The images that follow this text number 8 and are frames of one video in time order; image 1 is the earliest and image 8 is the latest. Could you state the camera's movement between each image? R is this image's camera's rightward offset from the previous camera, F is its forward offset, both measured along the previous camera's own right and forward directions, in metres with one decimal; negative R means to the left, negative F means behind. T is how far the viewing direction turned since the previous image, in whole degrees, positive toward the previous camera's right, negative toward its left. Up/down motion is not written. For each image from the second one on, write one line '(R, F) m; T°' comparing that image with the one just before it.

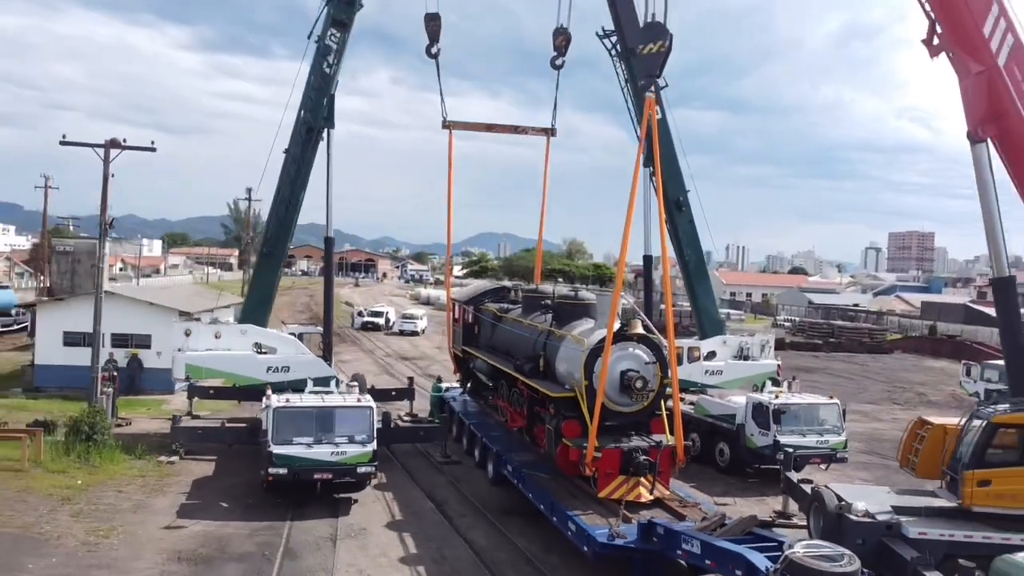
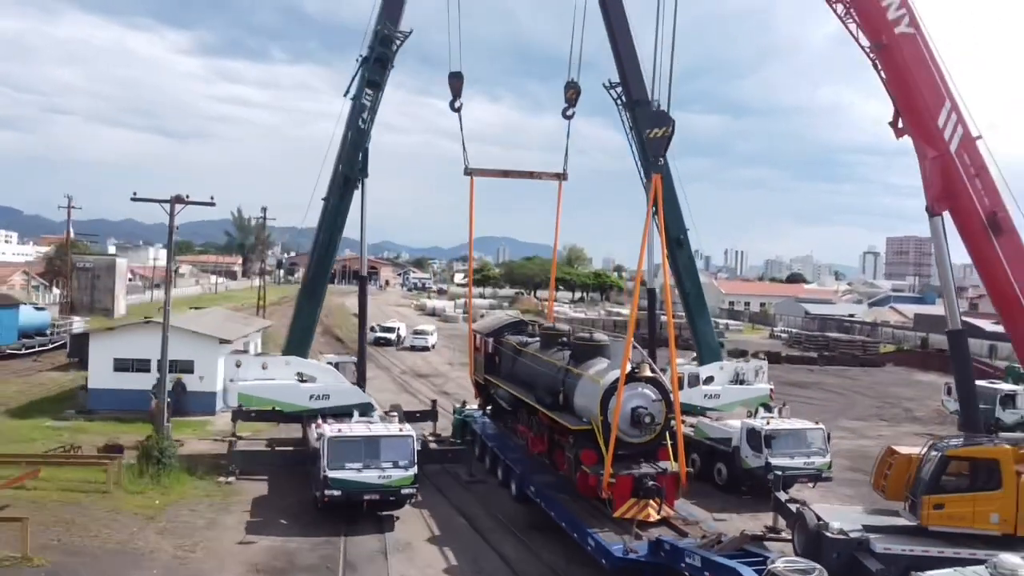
(-0.3, -1.1) m; 0°
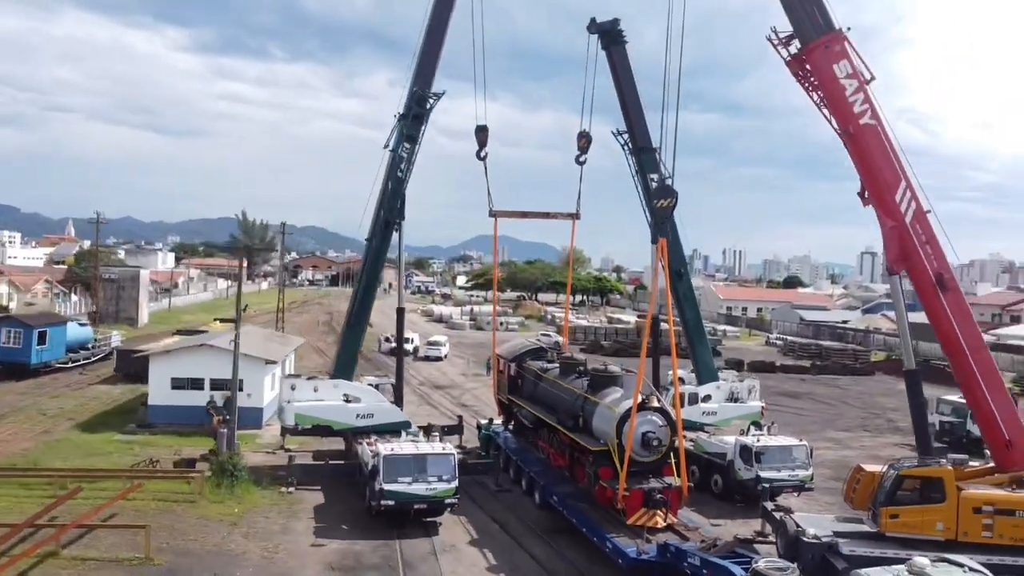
(-0.4, -1.5) m; 0°
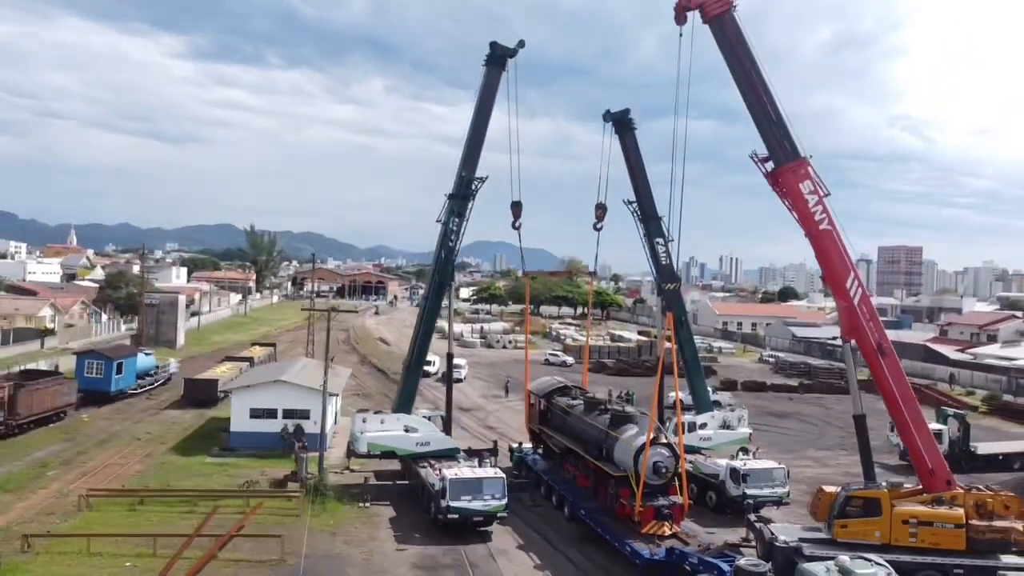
(-0.6, -2.7) m; 0°
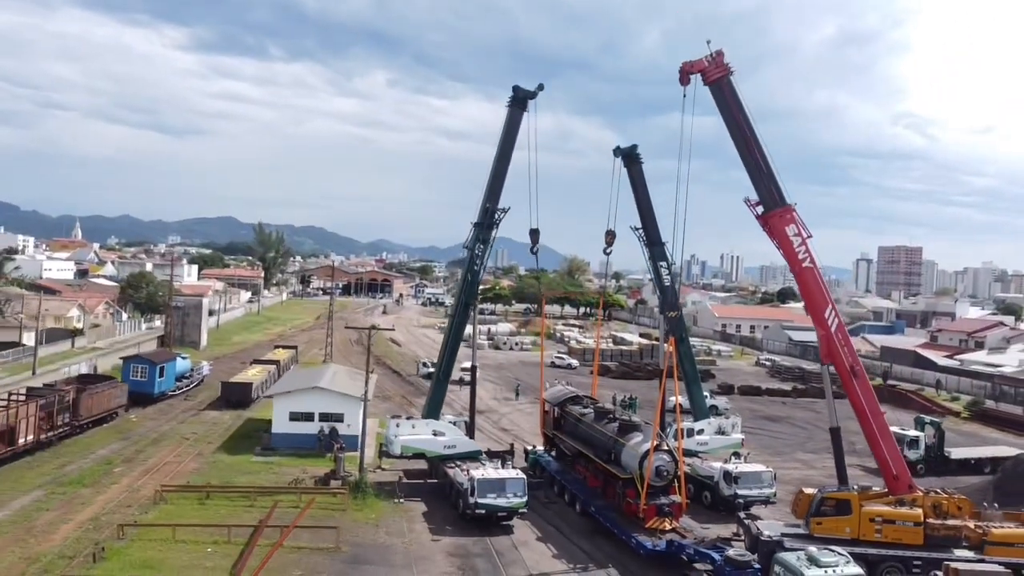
(-0.4, -1.8) m; 0°
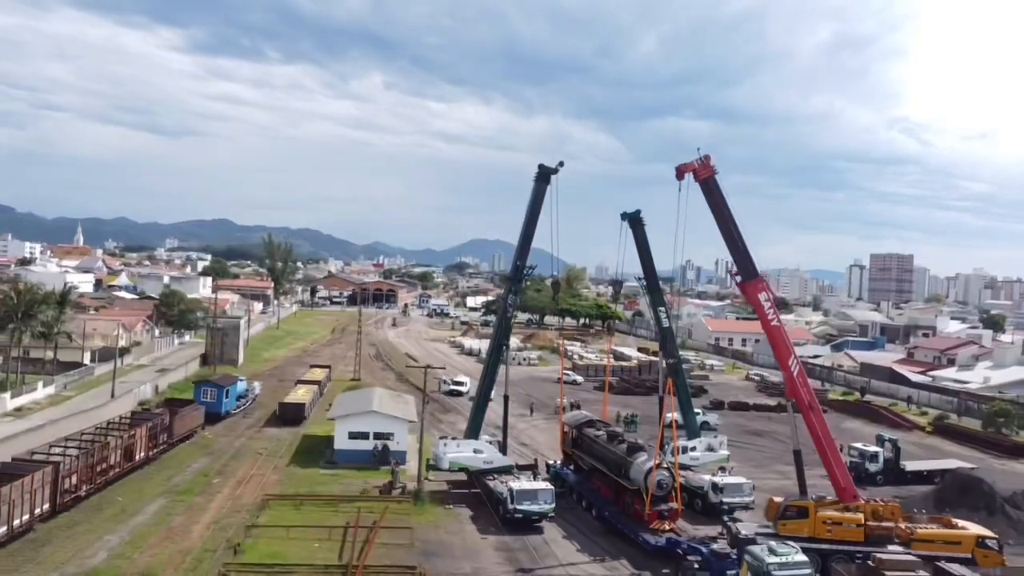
(-0.8, -3.7) m; 0°
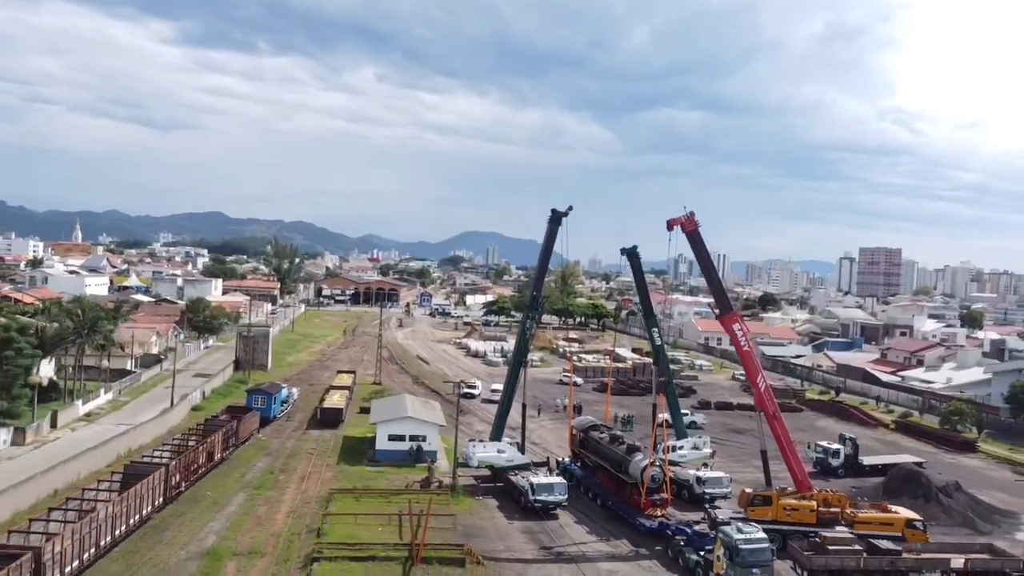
(-0.7, -3.9) m; +1°
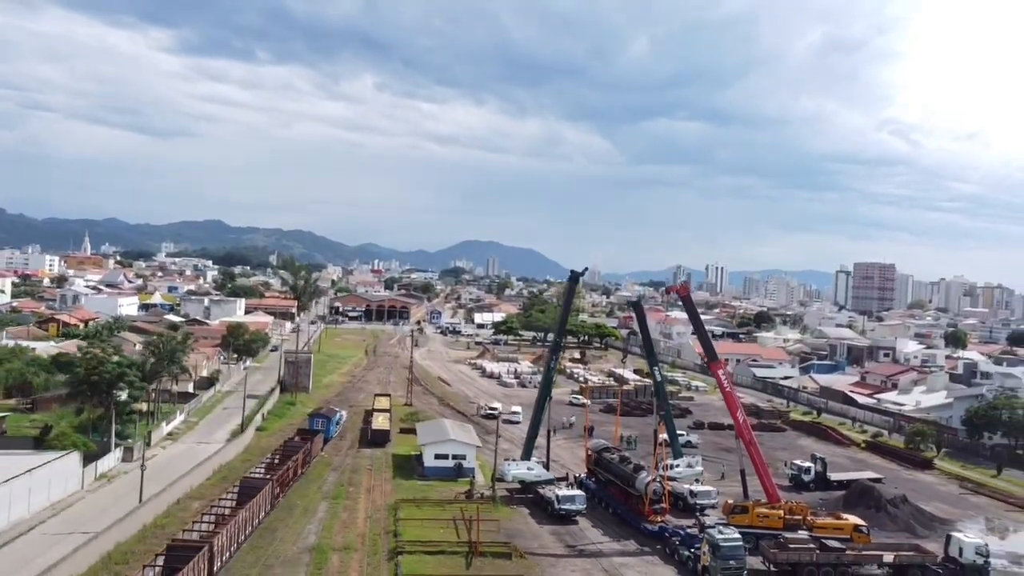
(-1.1, -5.5) m; 0°
